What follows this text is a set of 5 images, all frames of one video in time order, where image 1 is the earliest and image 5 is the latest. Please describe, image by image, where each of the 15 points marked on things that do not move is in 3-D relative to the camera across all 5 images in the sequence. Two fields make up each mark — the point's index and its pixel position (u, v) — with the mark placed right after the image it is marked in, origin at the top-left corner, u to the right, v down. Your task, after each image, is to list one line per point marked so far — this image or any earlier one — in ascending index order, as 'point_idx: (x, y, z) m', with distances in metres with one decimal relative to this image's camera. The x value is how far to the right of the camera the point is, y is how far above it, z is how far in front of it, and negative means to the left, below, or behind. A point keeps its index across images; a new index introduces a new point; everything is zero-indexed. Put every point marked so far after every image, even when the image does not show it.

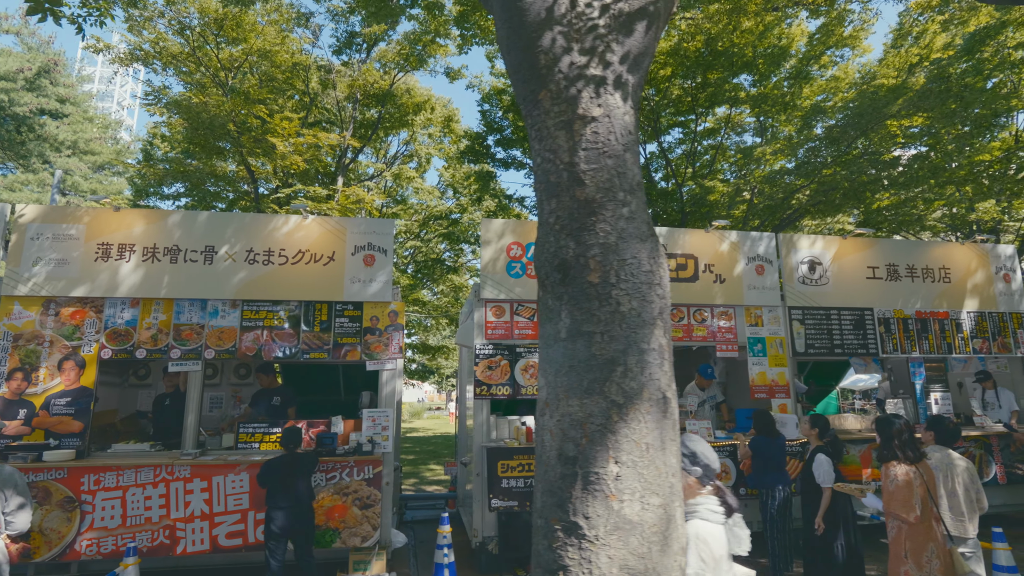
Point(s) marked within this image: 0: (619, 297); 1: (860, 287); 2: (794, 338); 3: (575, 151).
0: (+0.3, 0.0, +1.8) m
1: (+4.2, 0.0, +6.8) m
2: (+3.3, -0.6, +6.5) m
3: (+0.2, +0.5, +1.9) m
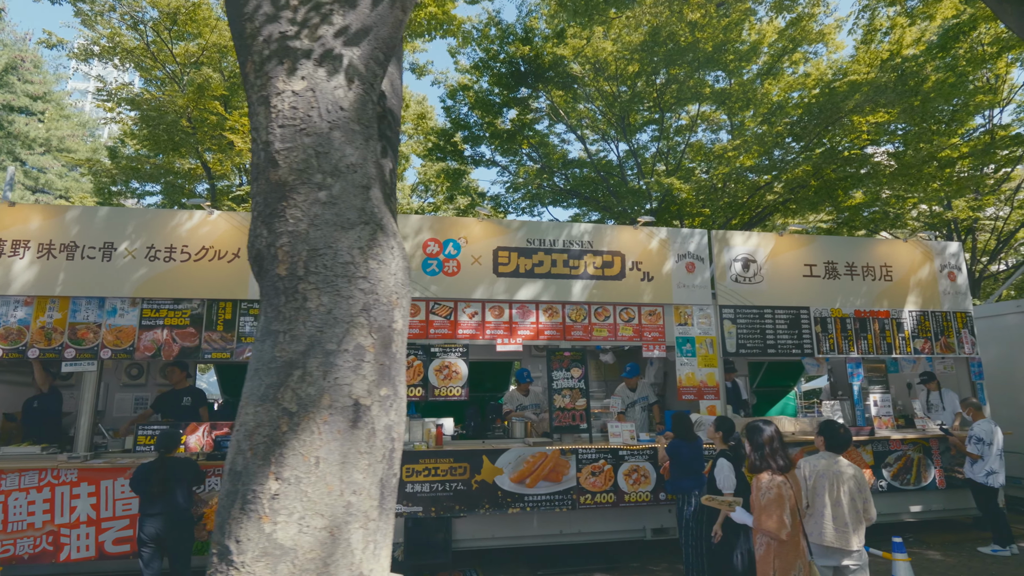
0: (-0.6, 0.0, +1.6) m
1: (+3.4, 0.0, +6.6) m
2: (+2.4, -0.6, +6.3) m
3: (-0.7, +0.5, +1.7) m
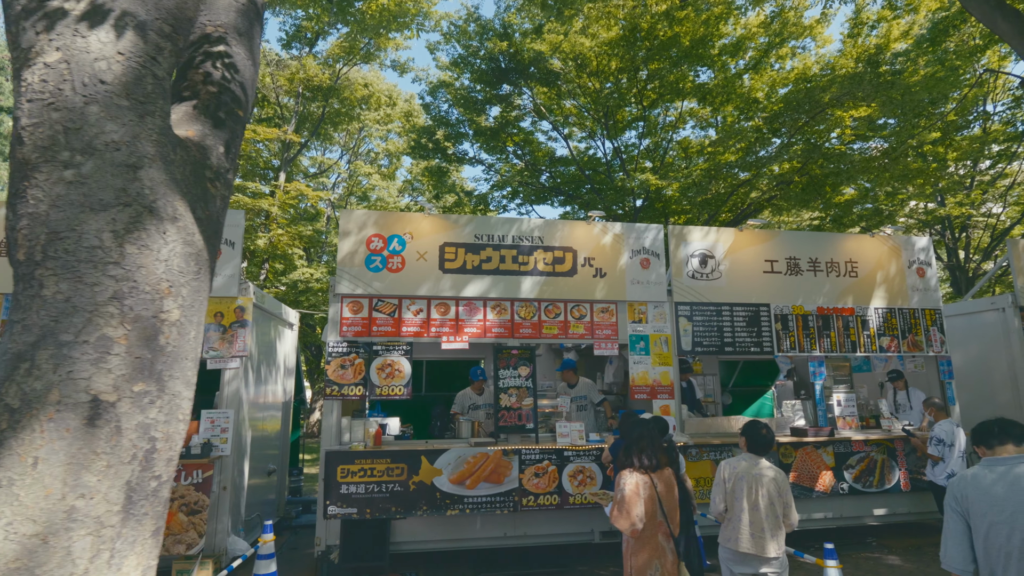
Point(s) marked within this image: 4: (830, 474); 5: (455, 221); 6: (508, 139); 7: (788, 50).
0: (-1.2, 0.0, +1.4) m
1: (+2.8, +0.1, +6.5) m
2: (+1.9, -0.5, +6.2) m
3: (-1.3, +0.5, +1.6) m
4: (+3.5, -2.0, +6.1) m
5: (-0.6, +0.7, +6.0) m
6: (0.0, +3.7, +14.0) m
7: (+6.2, +5.3, +12.6) m
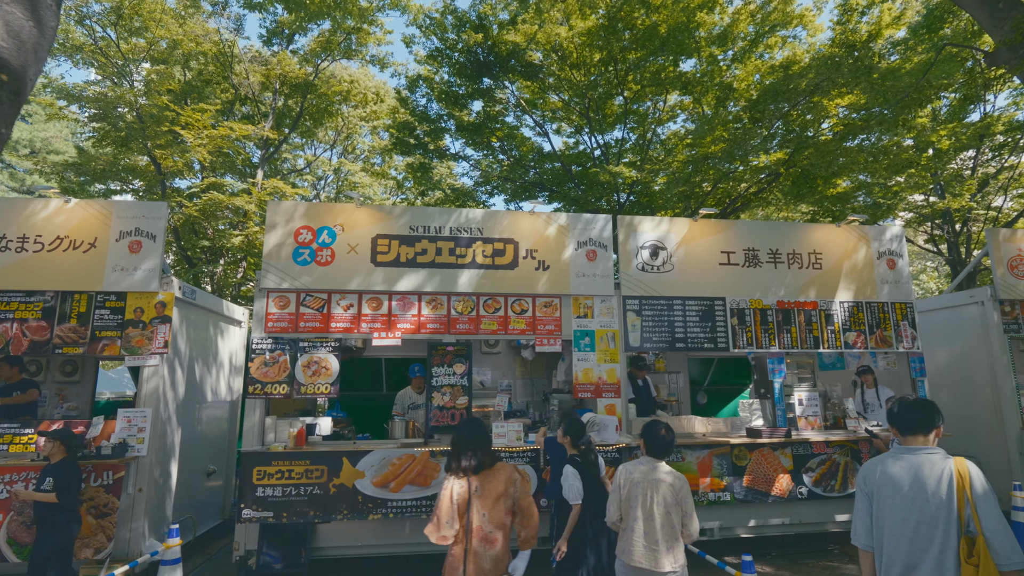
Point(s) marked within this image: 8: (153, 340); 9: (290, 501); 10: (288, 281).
0: (-1.9, +0.1, +1.2) m
1: (+2.2, +0.2, +6.1) m
2: (+1.2, -0.5, +5.9) m
3: (-2.1, +0.6, +1.3) m
4: (+2.8, -2.0, +5.8) m
5: (-1.3, +0.8, +5.7) m
6: (-0.5, +3.8, +13.7) m
7: (+5.7, +5.4, +12.2) m
8: (-3.4, -0.5, +5.3) m
9: (-1.9, -1.9, +4.9) m
10: (-2.2, +0.1, +5.5) m
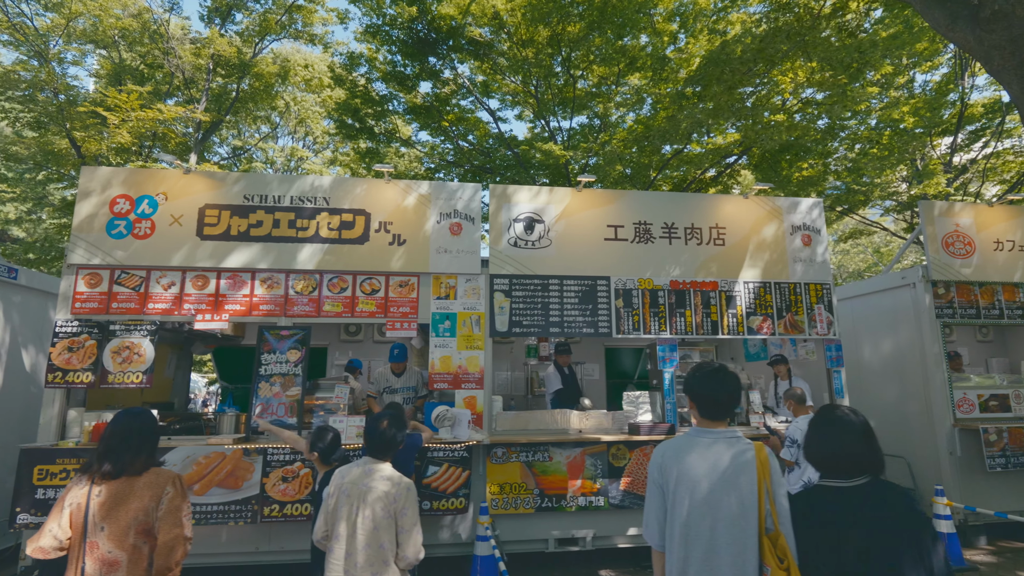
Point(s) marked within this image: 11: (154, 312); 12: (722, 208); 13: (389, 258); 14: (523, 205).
0: (-3.4, +0.3, +0.6) m
1: (+0.8, +0.4, +5.4) m
2: (-0.2, -0.2, +5.2) m
3: (-3.5, +0.8, +0.7) m
4: (+1.5, -1.7, +5.1) m
5: (-2.6, +1.0, +5.1) m
6: (-1.8, +4.0, +13.1) m
7: (+4.4, +5.7, +11.4) m
8: (-4.7, -0.3, +4.7) m
9: (-3.3, -1.6, +4.3) m
10: (-3.6, +0.3, +4.9) m
11: (-3.1, -0.2, +4.8) m
12: (+2.1, +0.8, +5.7) m
13: (-1.1, +0.3, +5.2) m
14: (+0.1, +0.8, +5.4) m
